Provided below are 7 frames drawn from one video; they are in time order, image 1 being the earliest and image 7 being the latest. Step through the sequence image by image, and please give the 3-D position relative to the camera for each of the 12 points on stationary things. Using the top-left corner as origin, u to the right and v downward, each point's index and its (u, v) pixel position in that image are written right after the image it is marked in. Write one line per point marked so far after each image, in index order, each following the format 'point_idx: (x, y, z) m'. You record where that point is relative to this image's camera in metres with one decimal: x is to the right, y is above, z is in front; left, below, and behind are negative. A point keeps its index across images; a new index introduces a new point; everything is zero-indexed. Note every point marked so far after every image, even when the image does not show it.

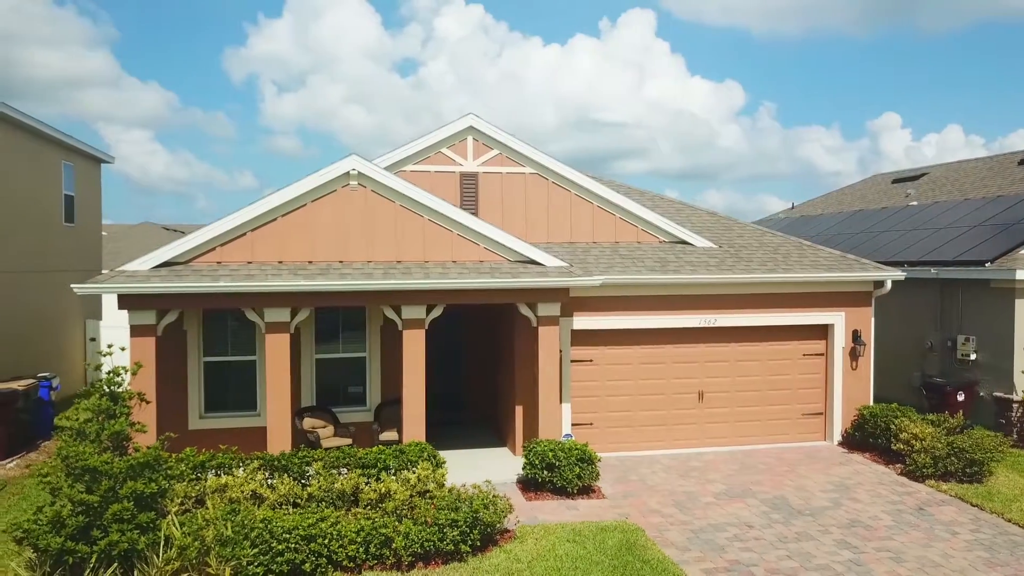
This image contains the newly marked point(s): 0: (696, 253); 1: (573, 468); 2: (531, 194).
0: (+2.8, +0.5, +12.5) m
1: (+0.7, -2.2, +10.0) m
2: (+0.3, +1.4, +12.5) m
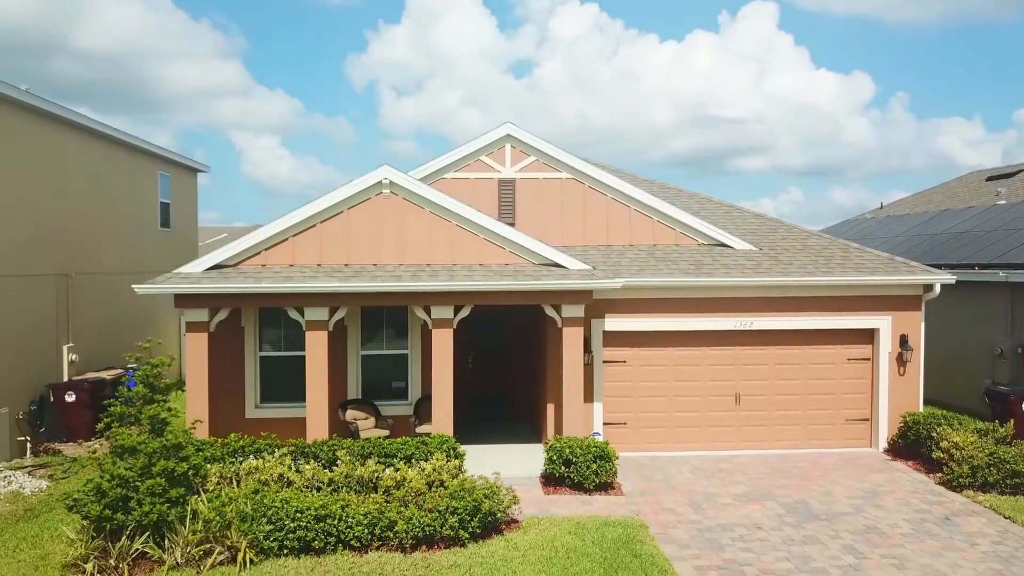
0: (+3.4, +0.5, +12.6) m
1: (+1.0, -2.2, +10.3) m
2: (+0.9, +1.4, +12.8) m
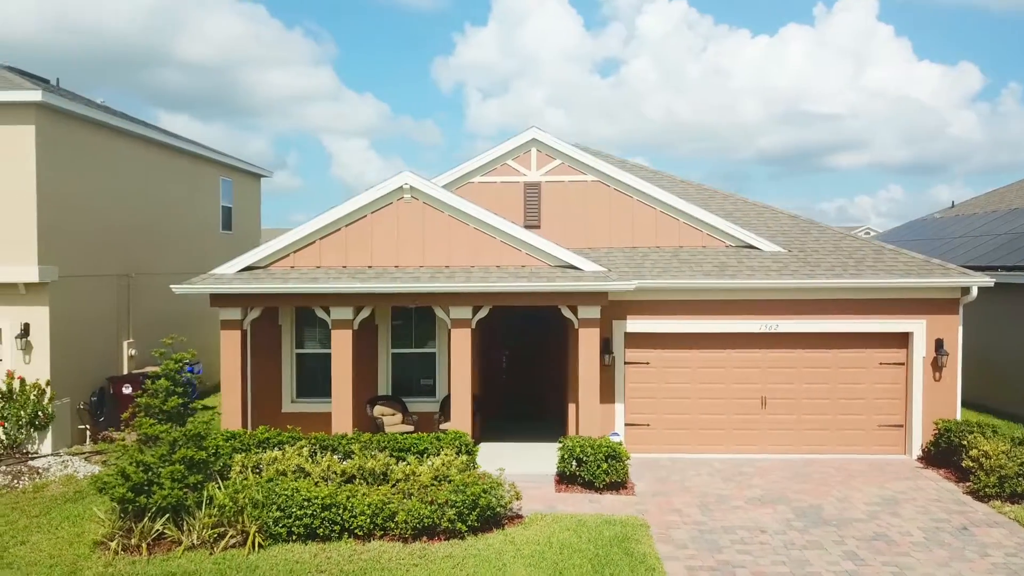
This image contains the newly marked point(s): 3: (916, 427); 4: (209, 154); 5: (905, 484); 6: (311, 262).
0: (+3.8, +0.5, +12.5) m
1: (+1.1, -2.3, +10.5) m
2: (+1.3, +1.4, +13.0) m
3: (+6.0, -2.1, +12.1) m
4: (-6.8, +3.0, +18.5) m
5: (+5.3, -2.6, +11.0) m
6: (-2.8, +0.4, +11.4) m
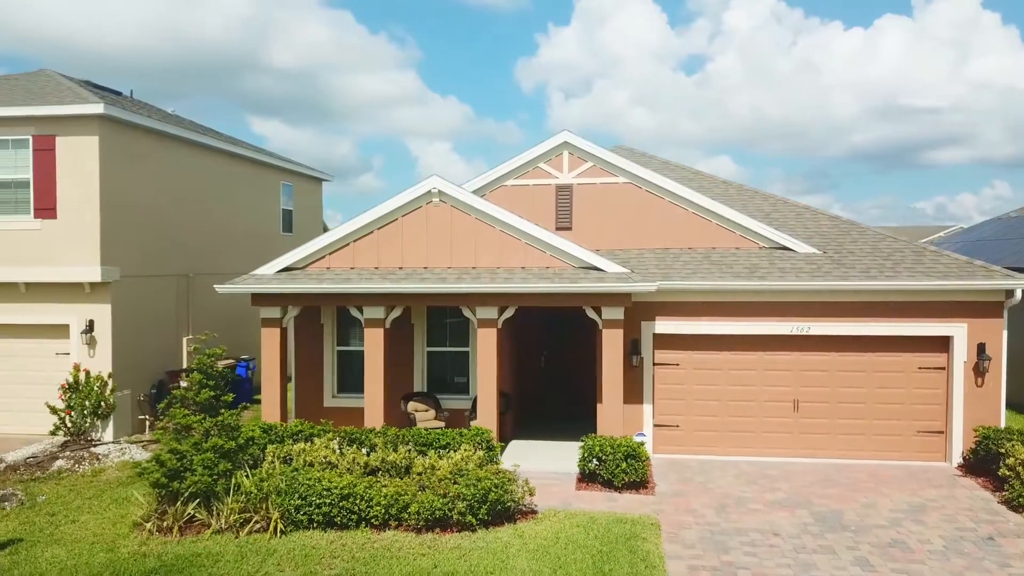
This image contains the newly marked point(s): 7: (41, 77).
0: (+4.2, +0.4, +12.3) m
1: (+1.4, -2.3, +10.6) m
2: (+1.8, +1.4, +13.1) m
3: (+6.4, -2.1, +11.8) m
4: (-5.7, +3.0, +19.3) m
5: (+5.5, -2.7, +10.7) m
6: (-2.4, +0.4, +11.9) m
7: (-8.4, +3.8, +14.6) m
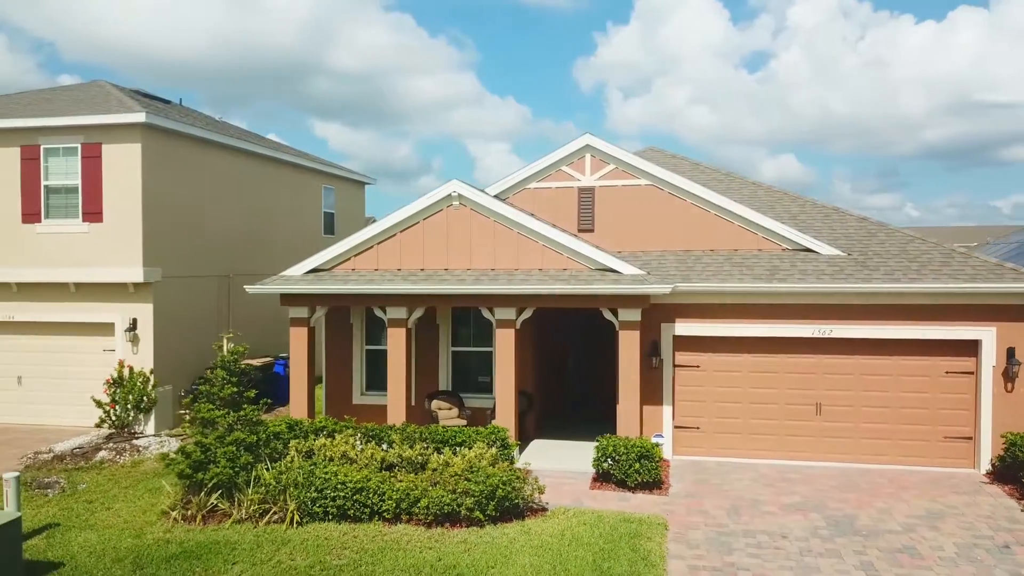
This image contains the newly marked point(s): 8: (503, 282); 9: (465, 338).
0: (+4.5, +0.4, +12.2) m
1: (+1.6, -2.3, +10.7) m
2: (+2.2, +1.3, +13.1) m
3: (+6.7, -2.1, +11.5) m
4: (-4.9, +3.0, +19.9) m
5: (+5.7, -2.7, +10.5) m
6: (-2.1, +0.4, +12.2) m
7: (-7.9, +3.8, +15.4) m
8: (-0.1, +0.1, +11.4) m
9: (-0.8, -0.8, +13.4) m
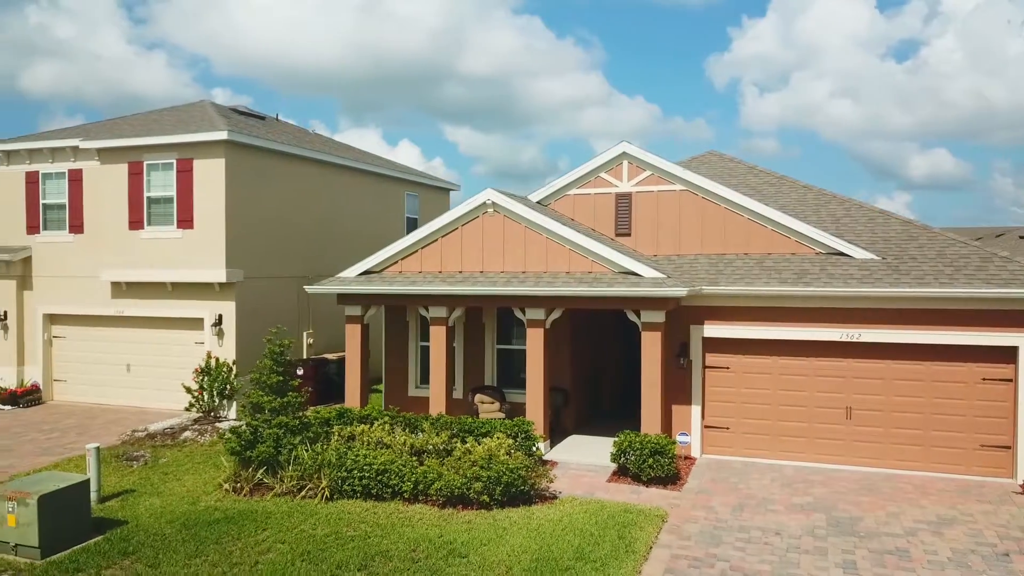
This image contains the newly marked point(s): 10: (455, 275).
0: (+5.0, +0.3, +12.2) m
1: (+1.8, -2.3, +11.2) m
2: (+2.8, +1.3, +13.5) m
3: (+7.0, -2.2, +11.2) m
4: (-3.1, +3.0, +21.3) m
5: (+5.9, -2.8, +10.3) m
6: (-1.6, +0.3, +13.2) m
7: (-6.7, +3.8, +17.2) m
8: (+0.3, +0.1, +12.2) m
9: (0.0, -0.8, +14.3) m
10: (-0.9, +0.2, +12.8) m
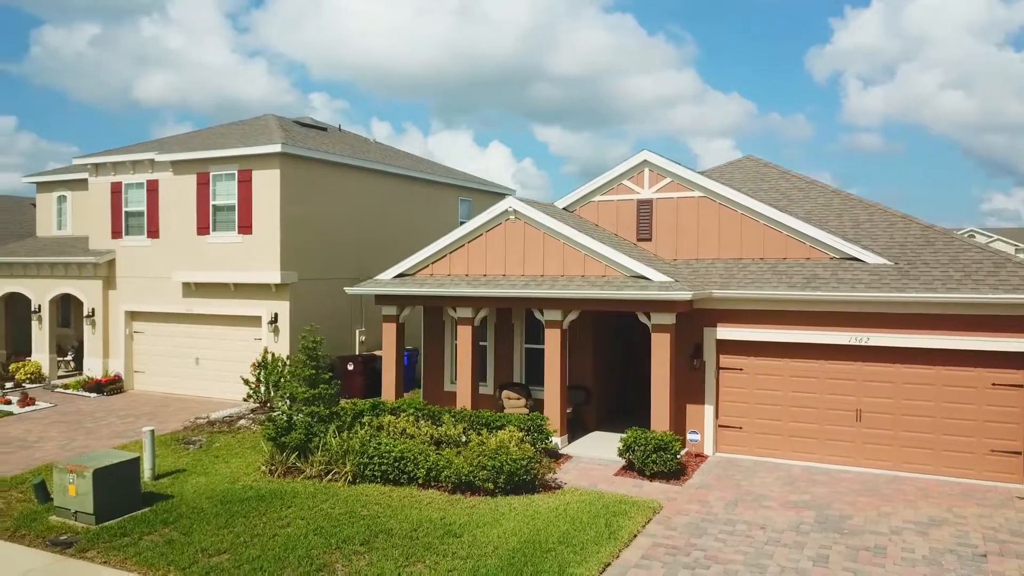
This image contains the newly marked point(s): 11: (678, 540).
0: (+5.3, +0.3, +12.4) m
1: (+2.0, -2.4, +11.7) m
2: (+3.3, +1.2, +13.9) m
3: (+7.1, -2.3, +11.2) m
4: (-1.8, +3.0, +22.3) m
5: (+5.9, -2.8, +10.4) m
6: (-1.2, +0.3, +14.2) m
7: (-5.8, +3.8, +18.7) m
8: (+0.6, 0.0, +12.9) m
9: (+0.5, -0.9, +15.0) m
10: (-0.5, +0.2, +13.7) m
11: (+2.0, -3.0, +9.5) m
